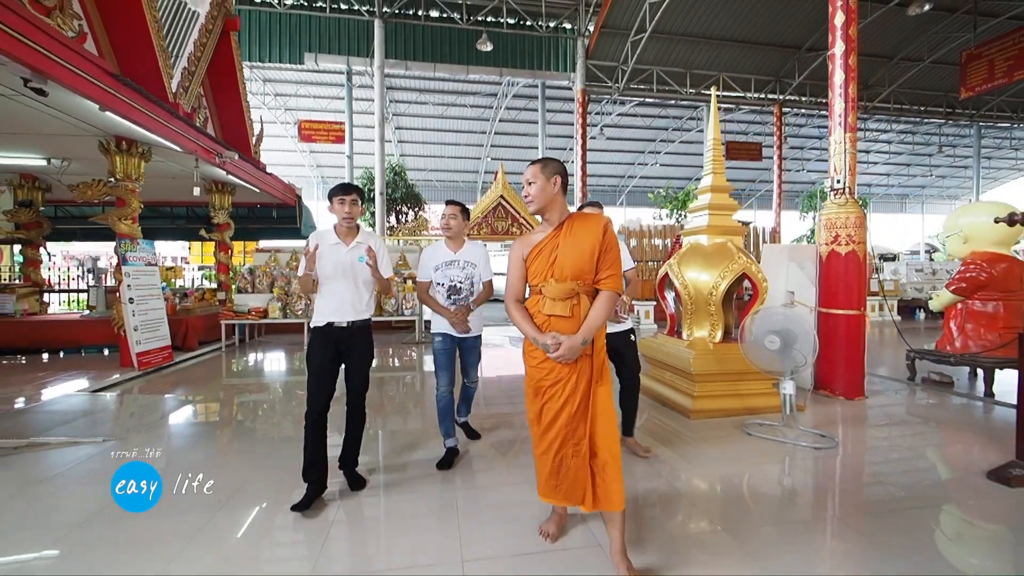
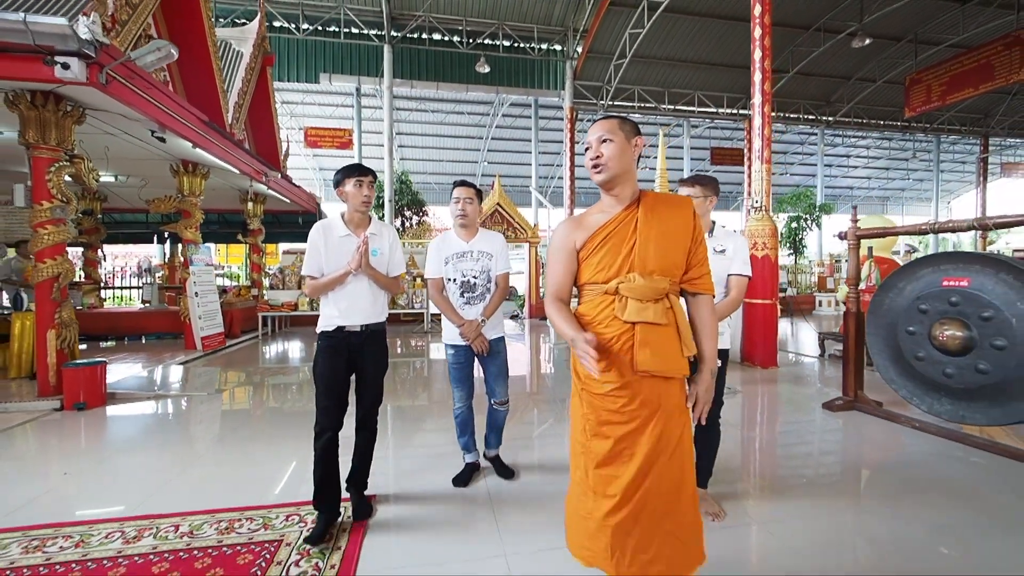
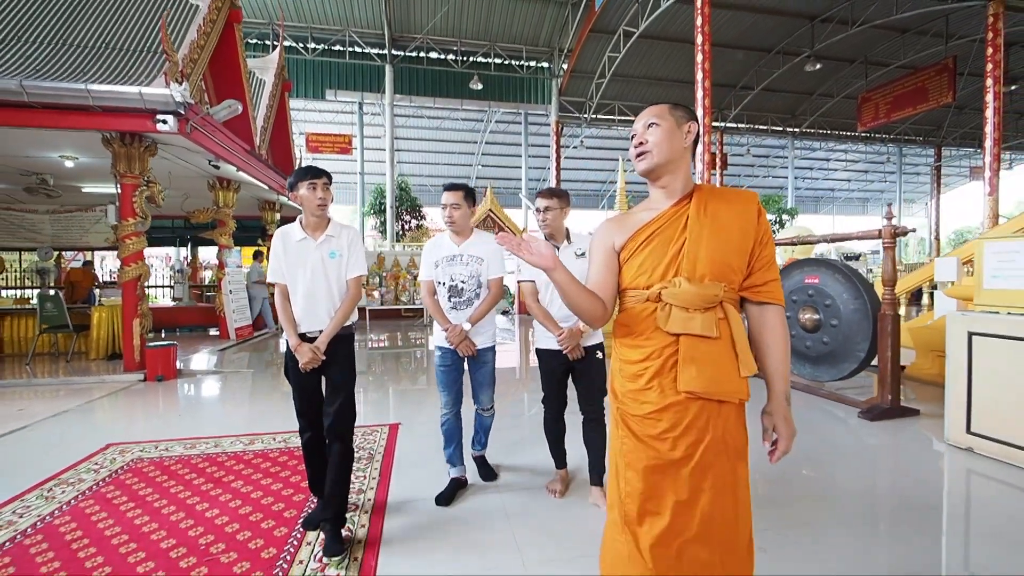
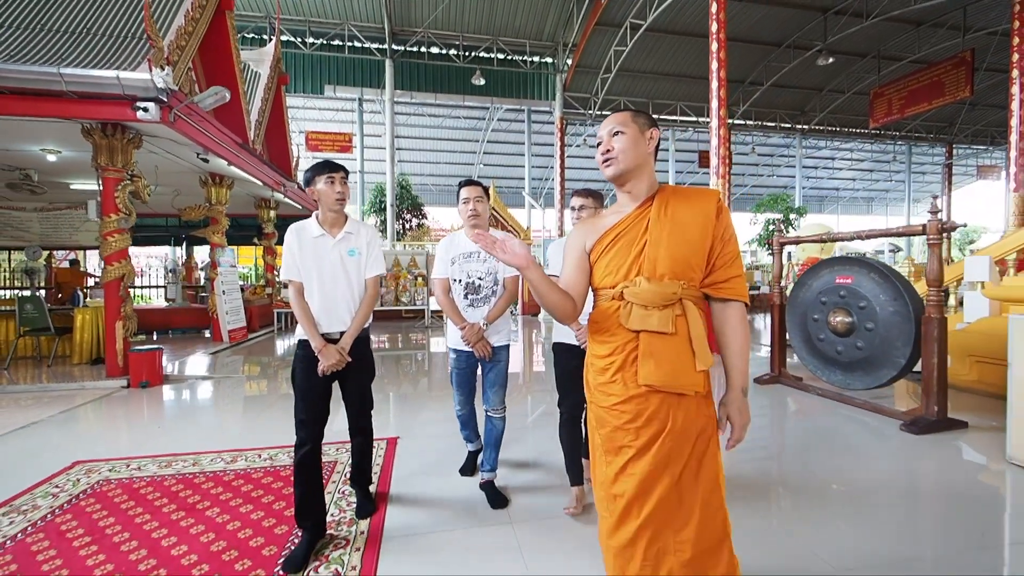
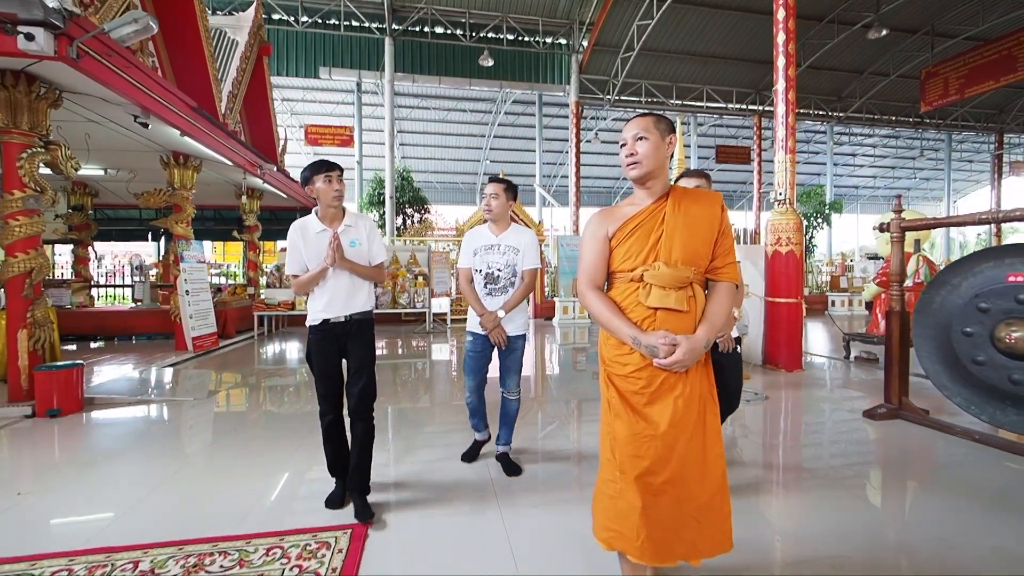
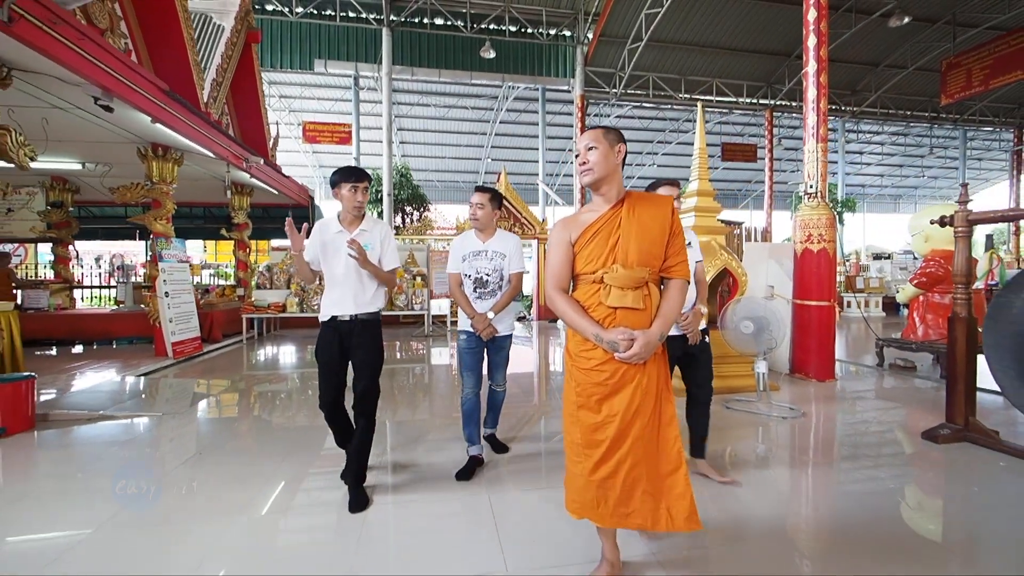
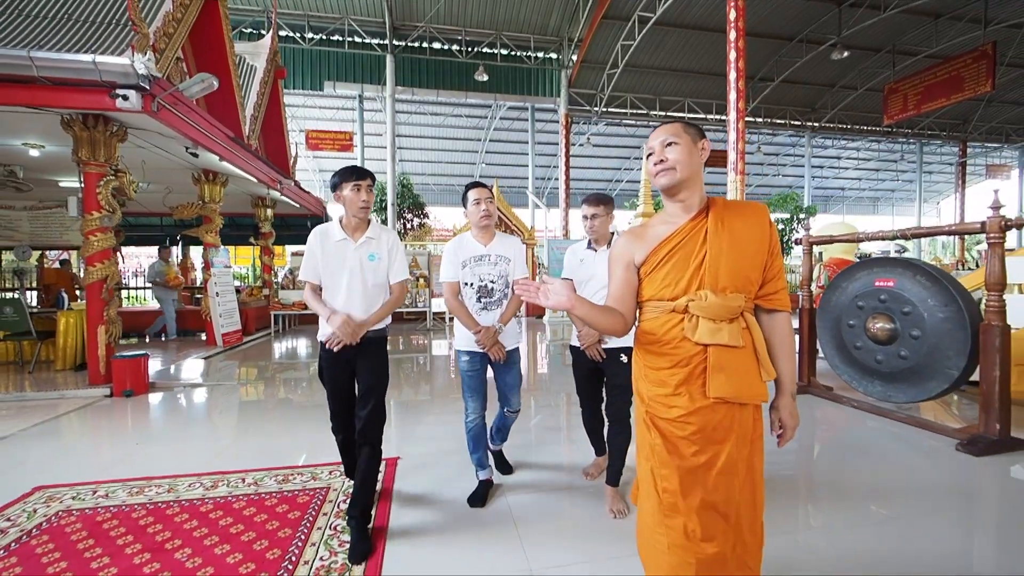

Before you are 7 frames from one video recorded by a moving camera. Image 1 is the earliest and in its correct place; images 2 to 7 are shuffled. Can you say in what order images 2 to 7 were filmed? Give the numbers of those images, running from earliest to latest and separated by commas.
6, 5, 2, 7, 4, 3
